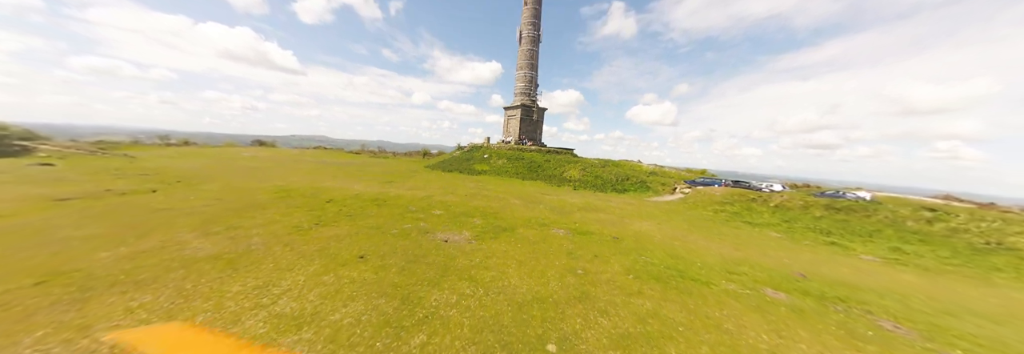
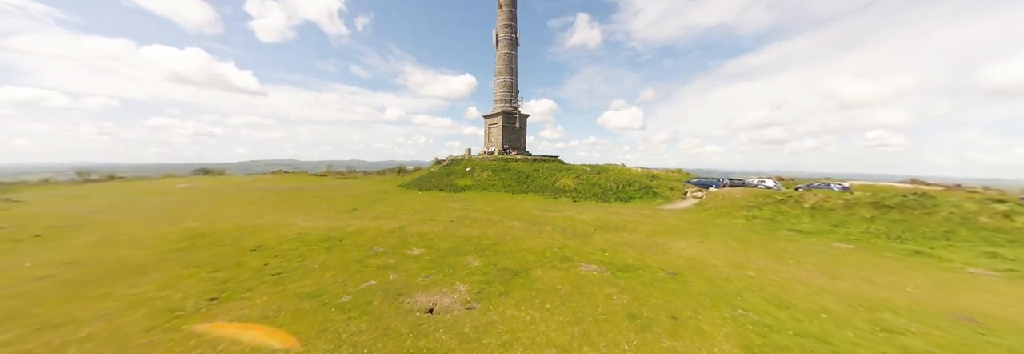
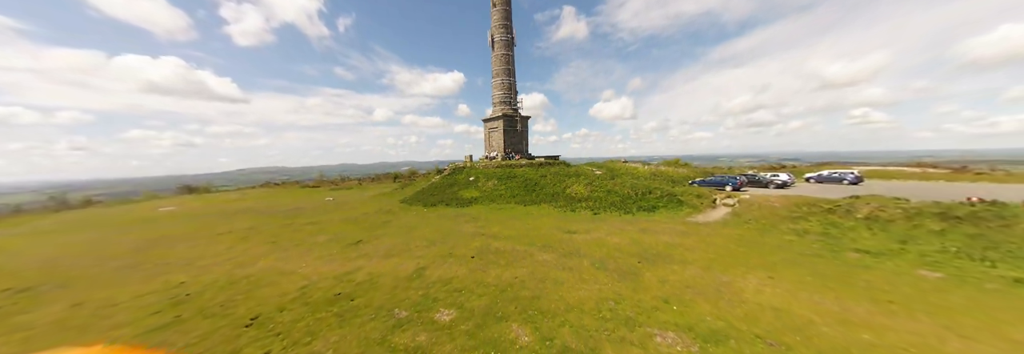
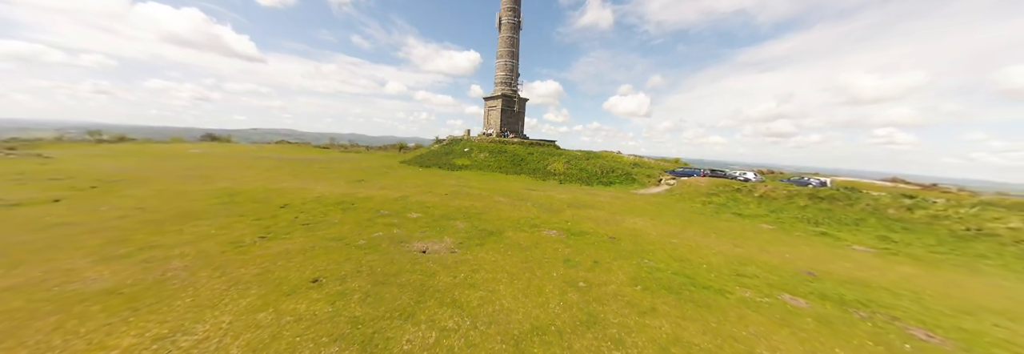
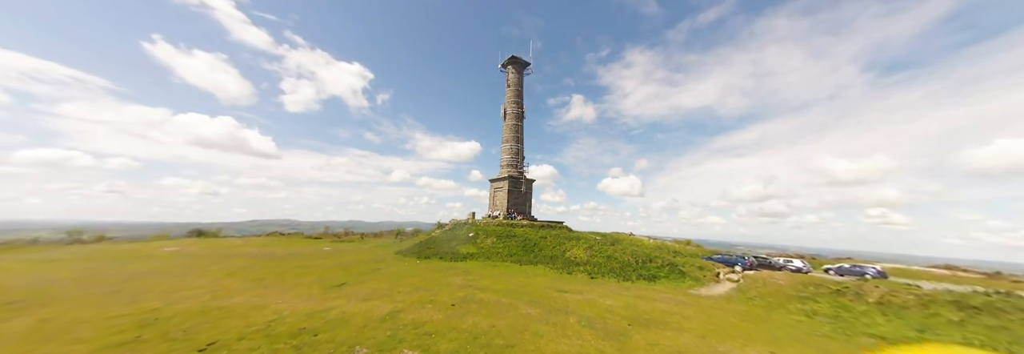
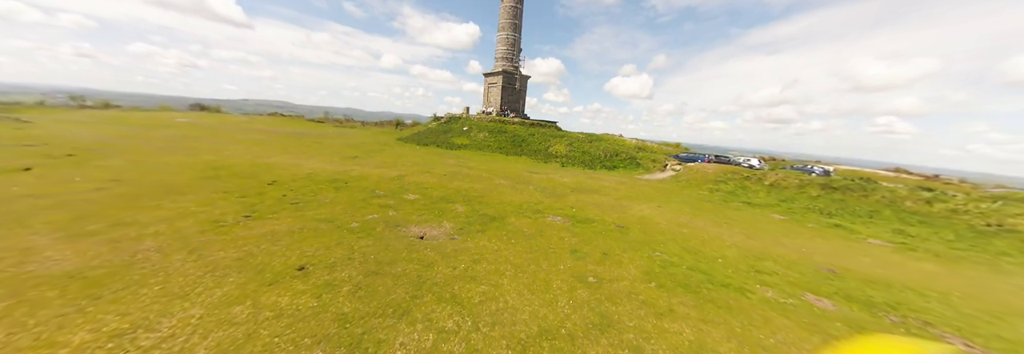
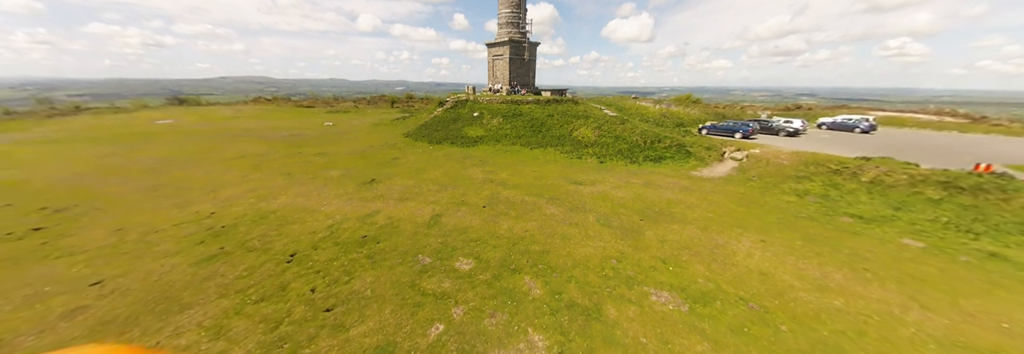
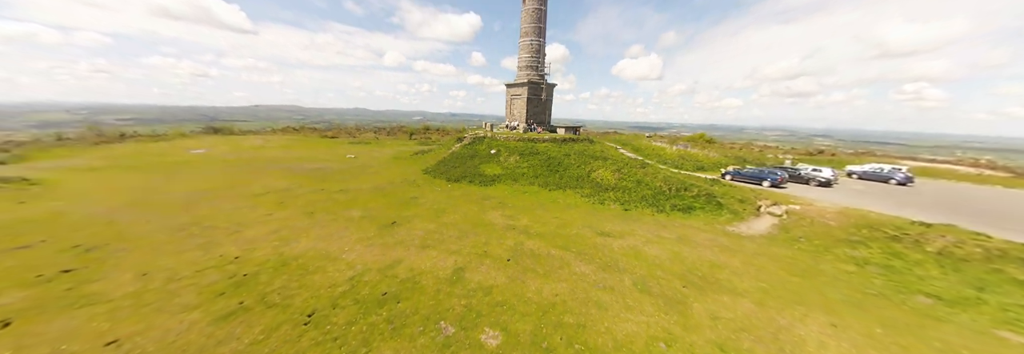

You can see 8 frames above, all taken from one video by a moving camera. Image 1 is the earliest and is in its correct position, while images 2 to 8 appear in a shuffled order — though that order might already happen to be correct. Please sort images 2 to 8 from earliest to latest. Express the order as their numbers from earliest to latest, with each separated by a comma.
4, 6, 2, 5, 3, 7, 8
